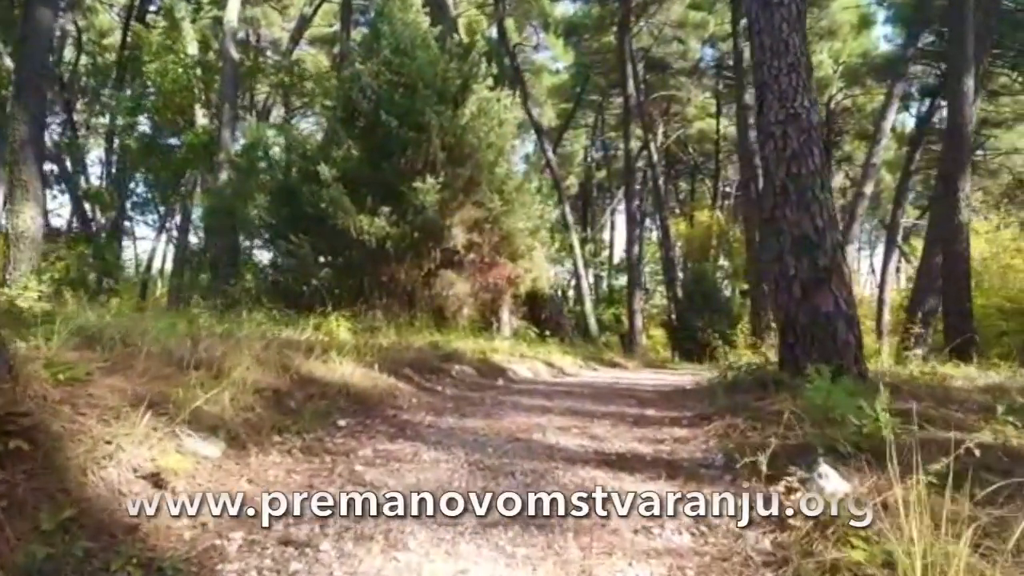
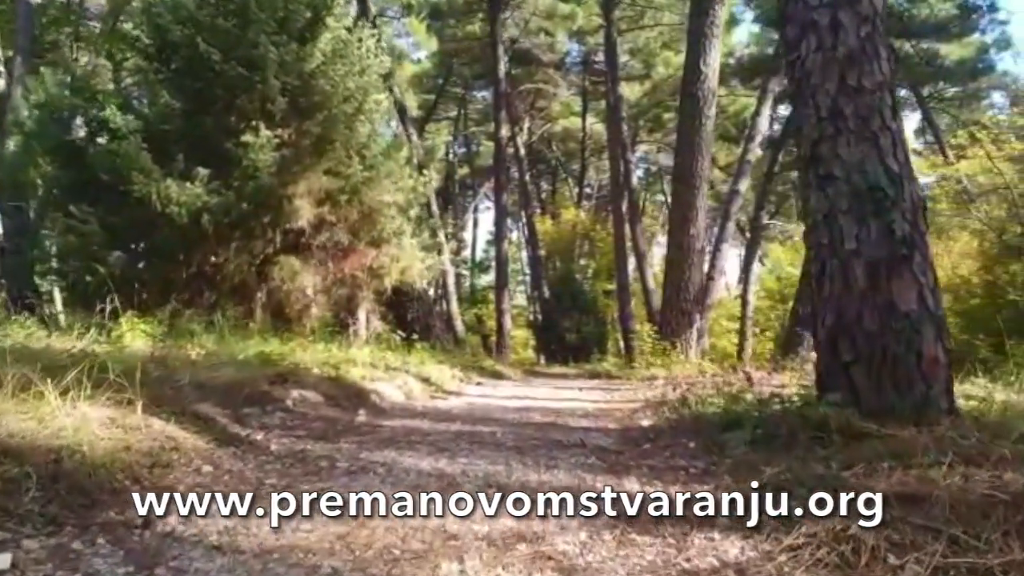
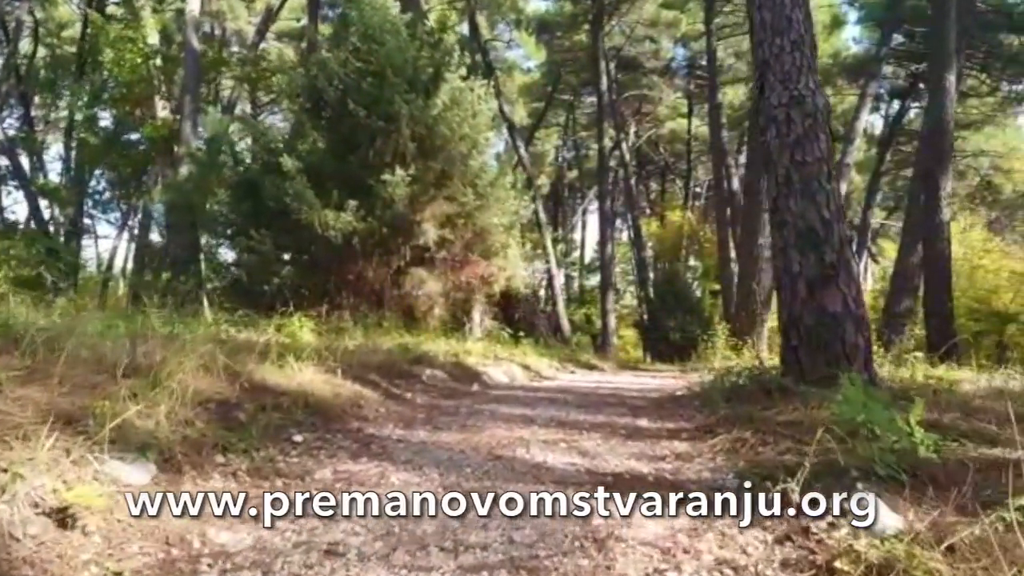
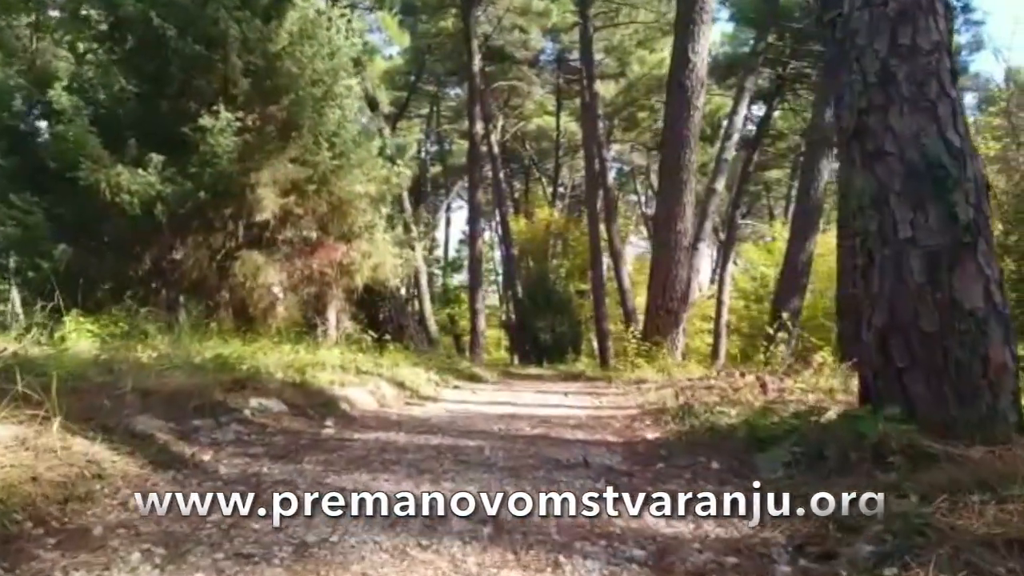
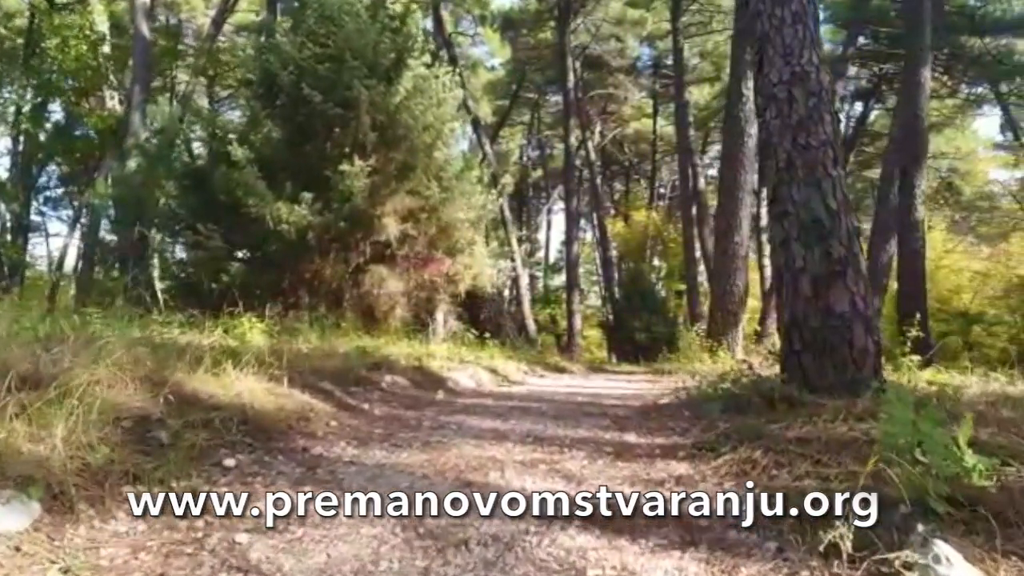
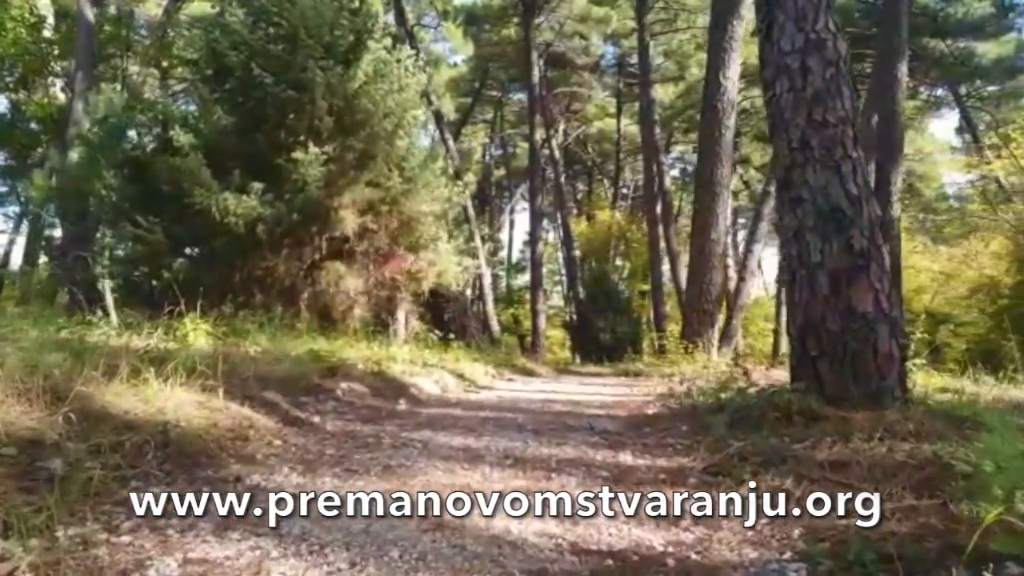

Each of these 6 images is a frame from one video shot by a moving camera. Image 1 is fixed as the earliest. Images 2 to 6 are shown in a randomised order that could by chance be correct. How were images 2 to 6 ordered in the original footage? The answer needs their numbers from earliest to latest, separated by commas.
3, 5, 6, 2, 4
